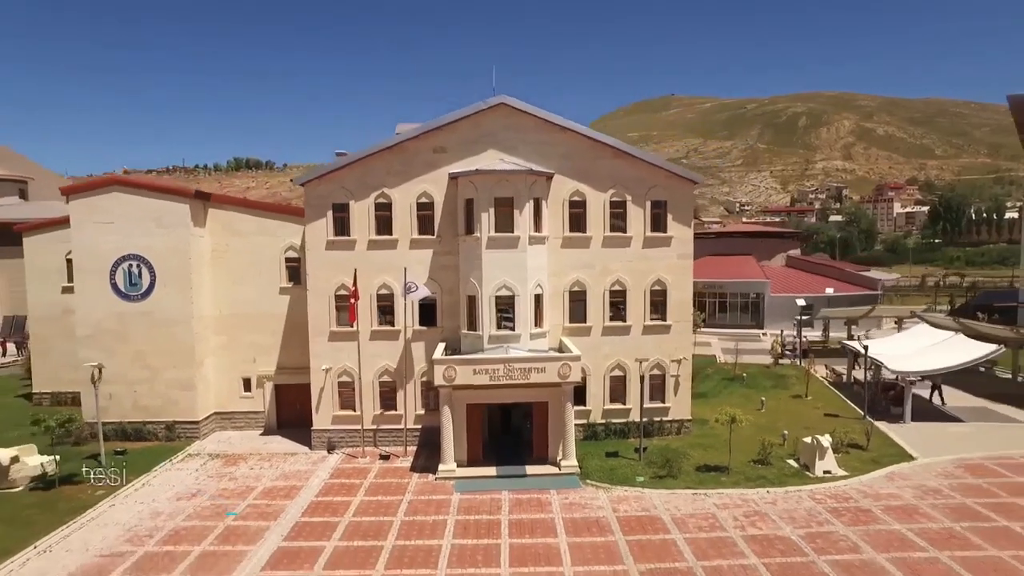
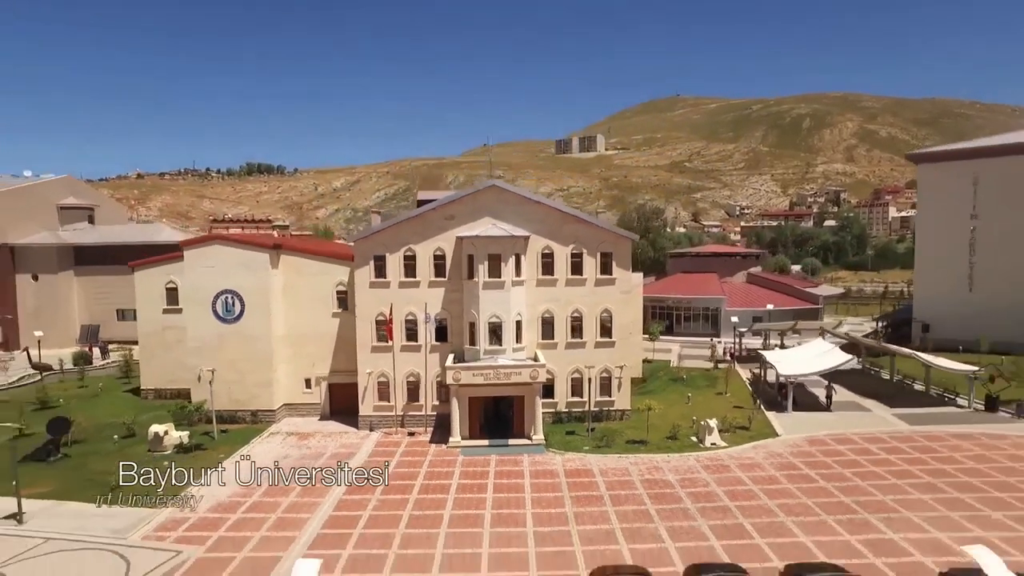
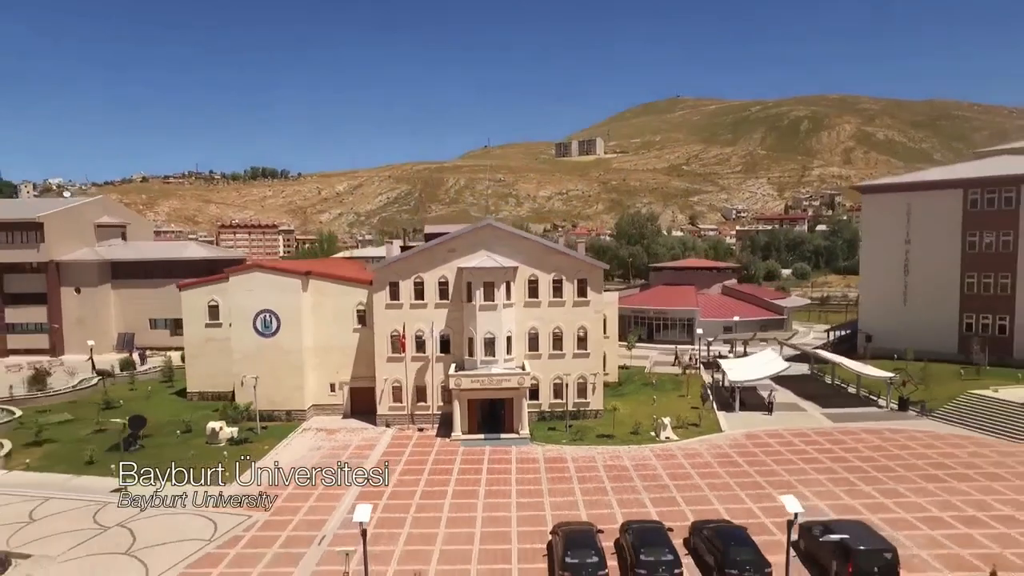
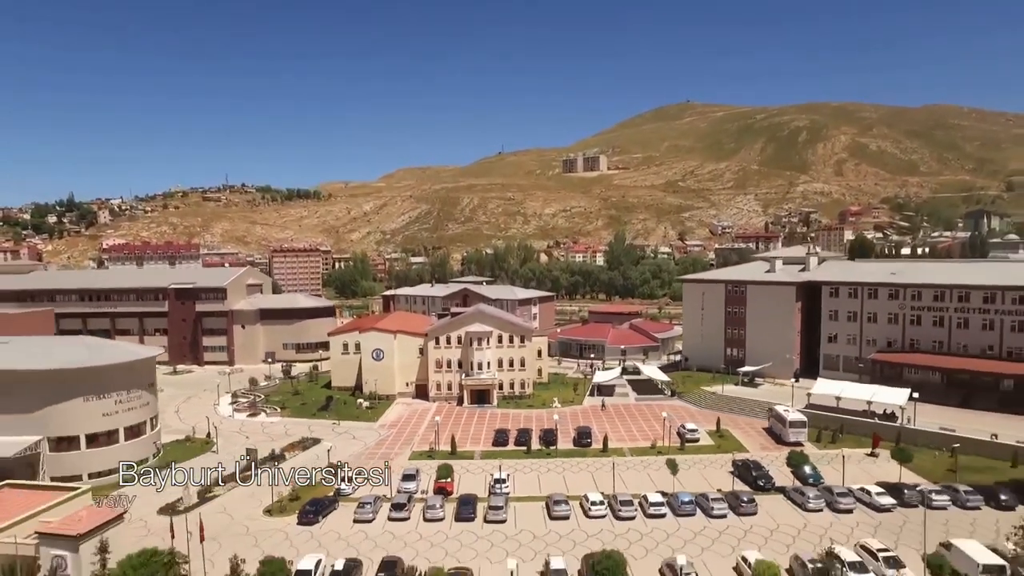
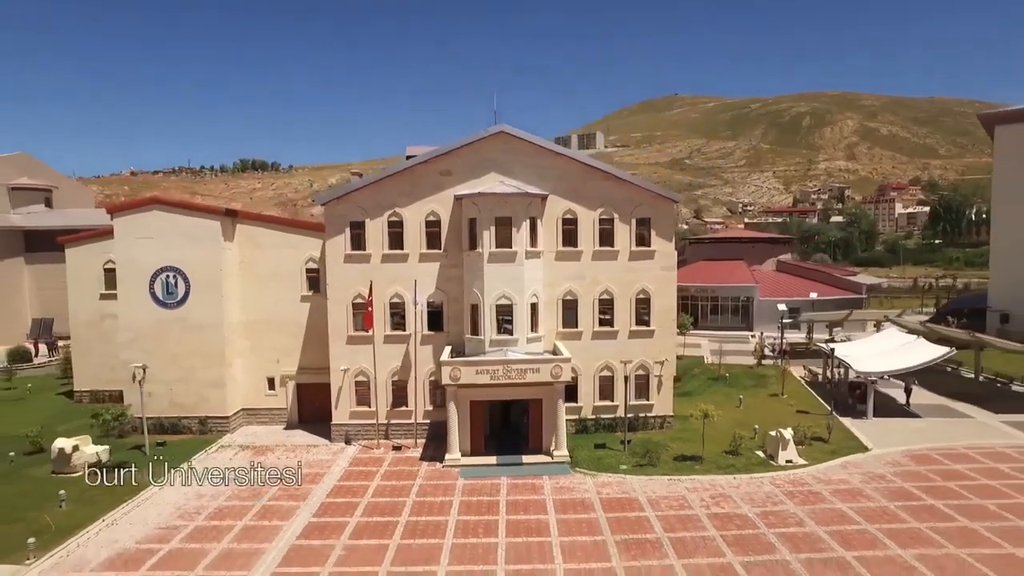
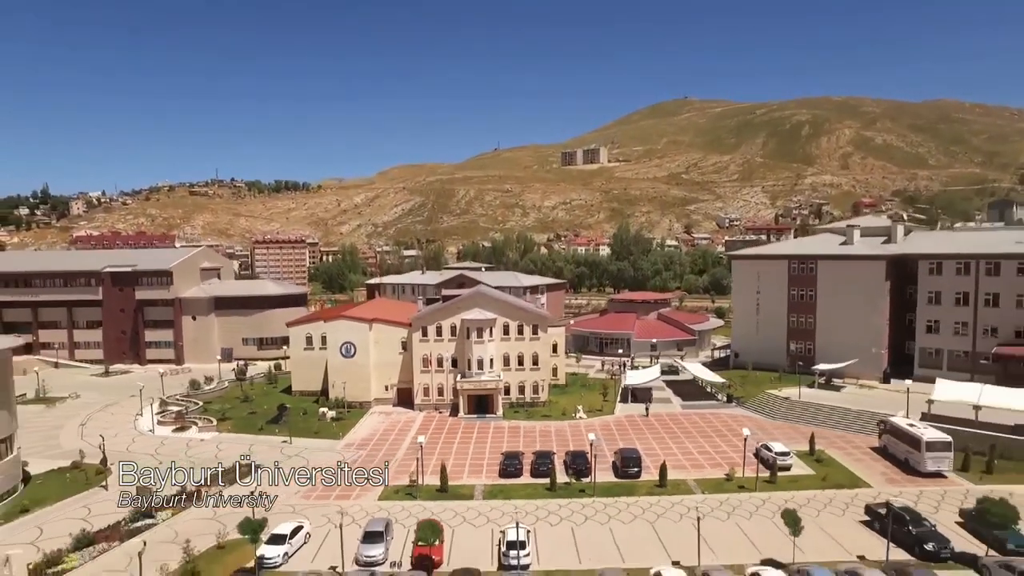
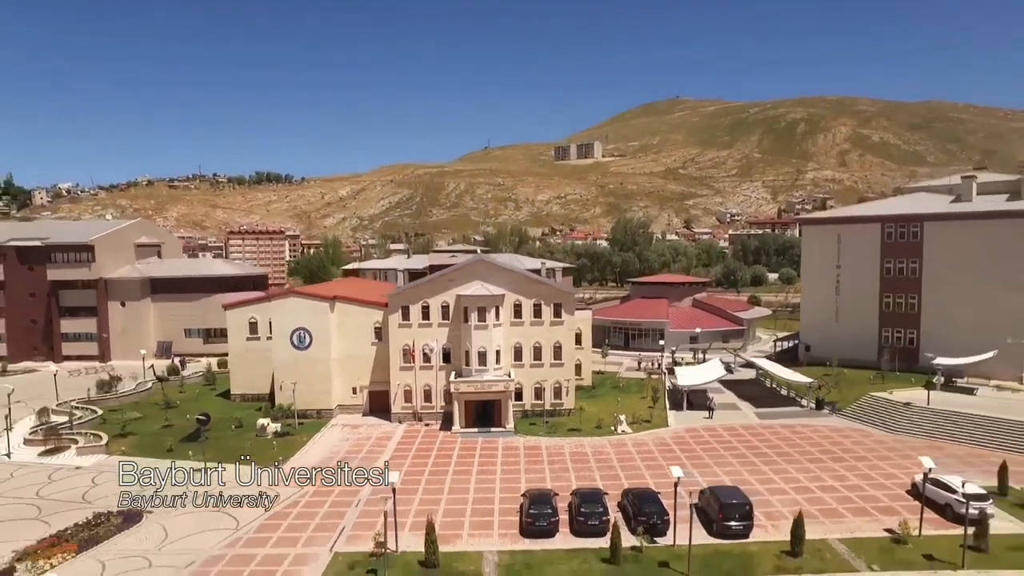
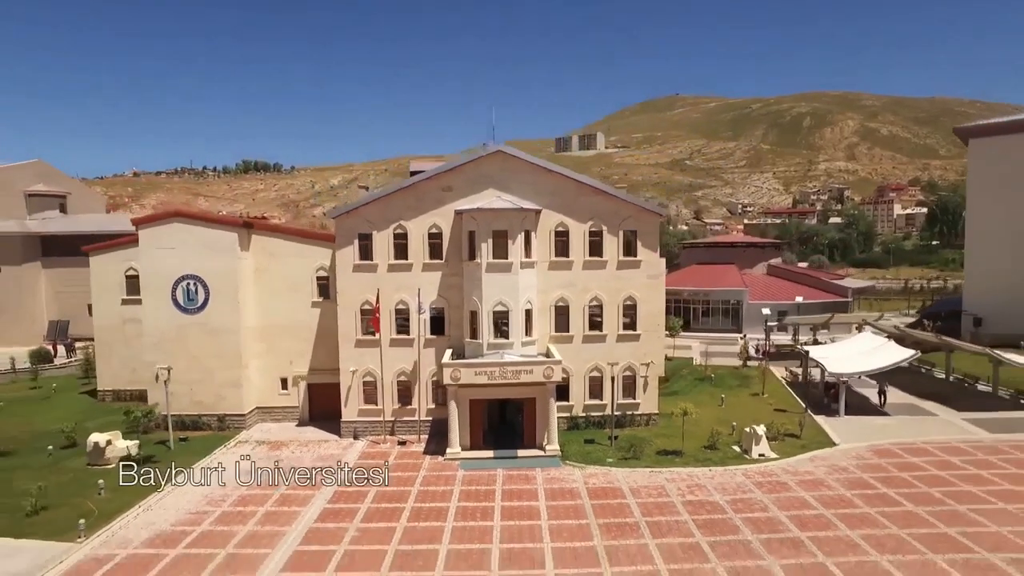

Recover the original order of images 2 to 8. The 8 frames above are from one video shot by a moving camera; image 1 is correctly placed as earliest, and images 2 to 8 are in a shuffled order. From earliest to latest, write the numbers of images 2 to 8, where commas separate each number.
5, 8, 2, 3, 7, 6, 4
